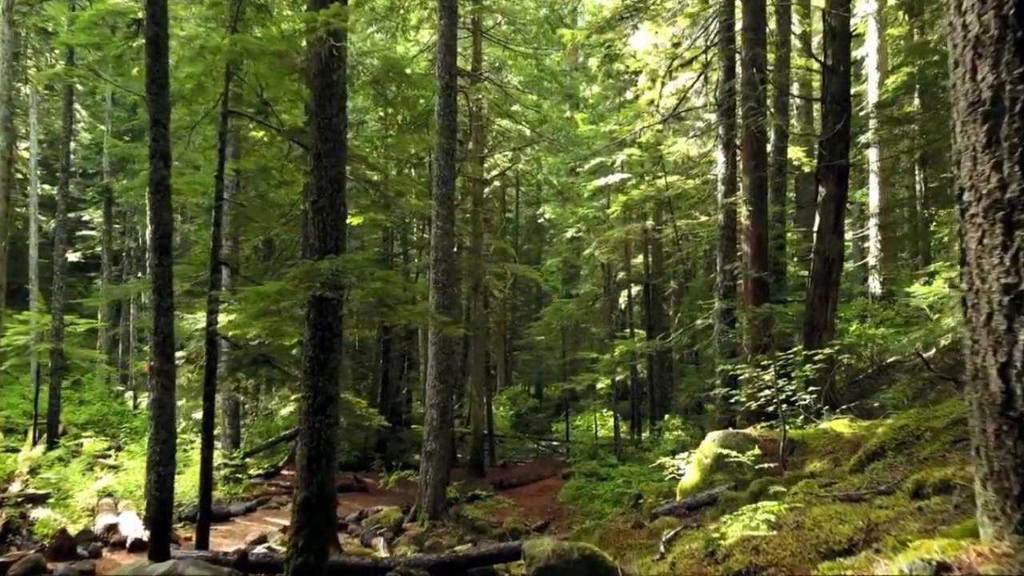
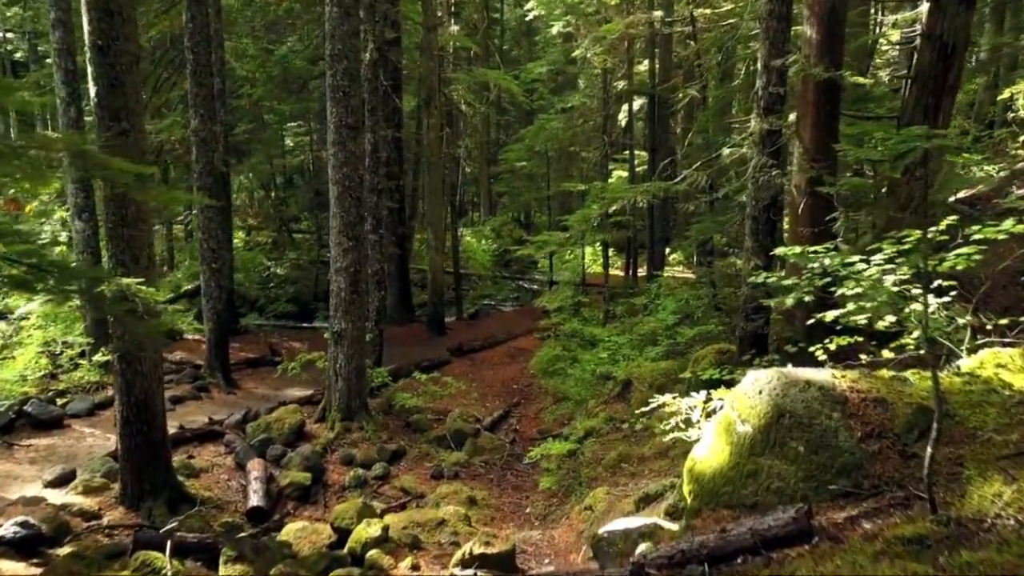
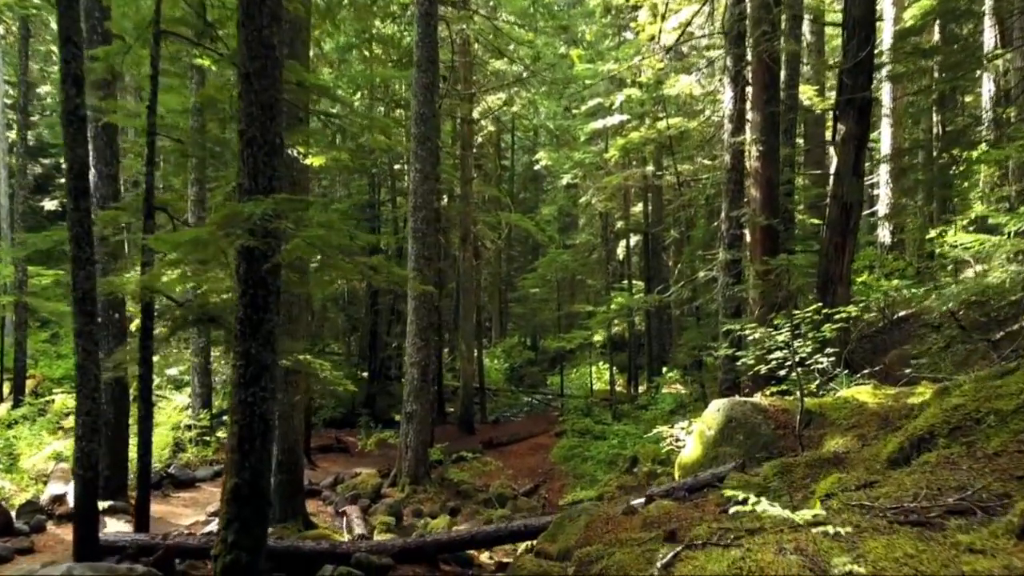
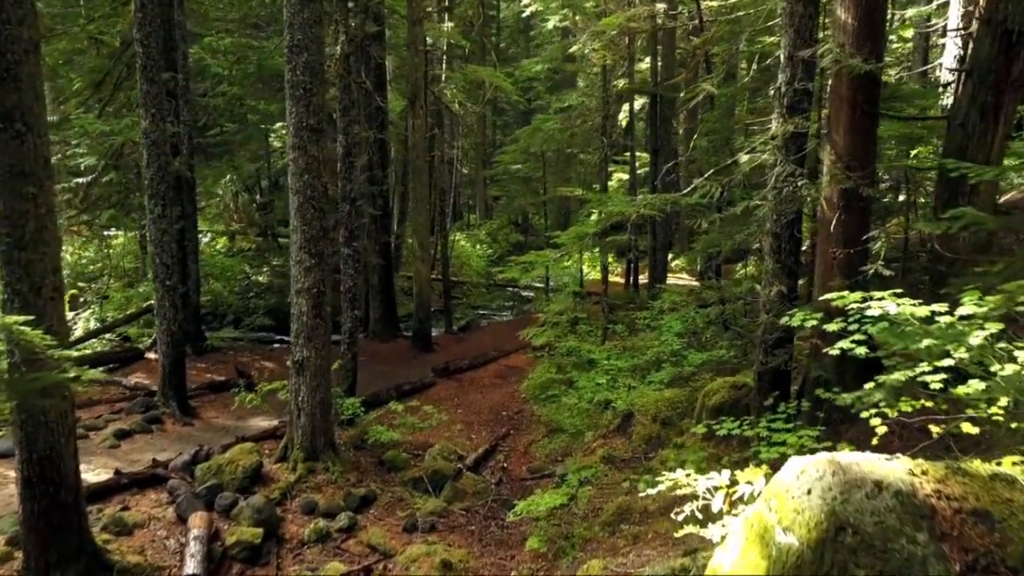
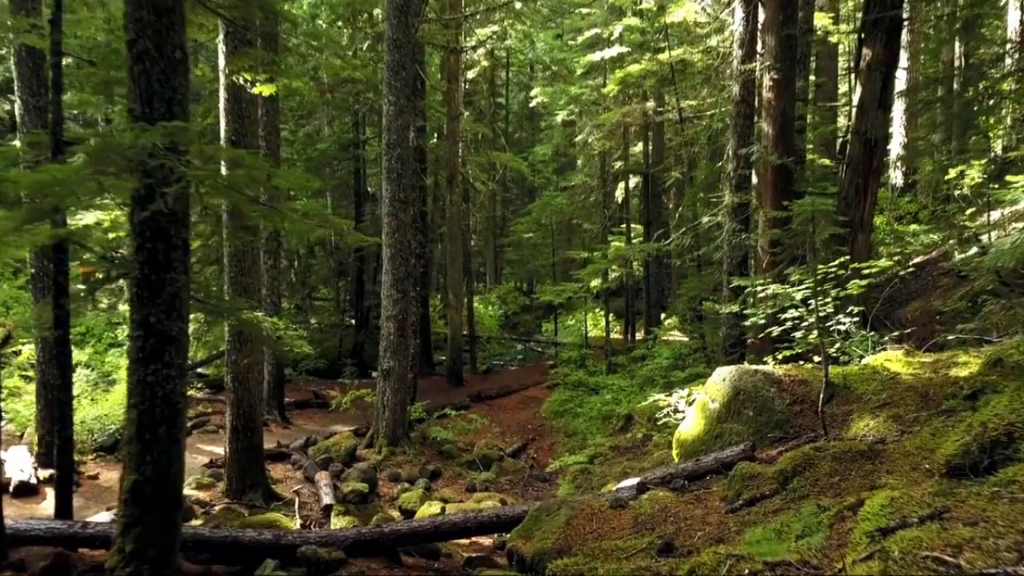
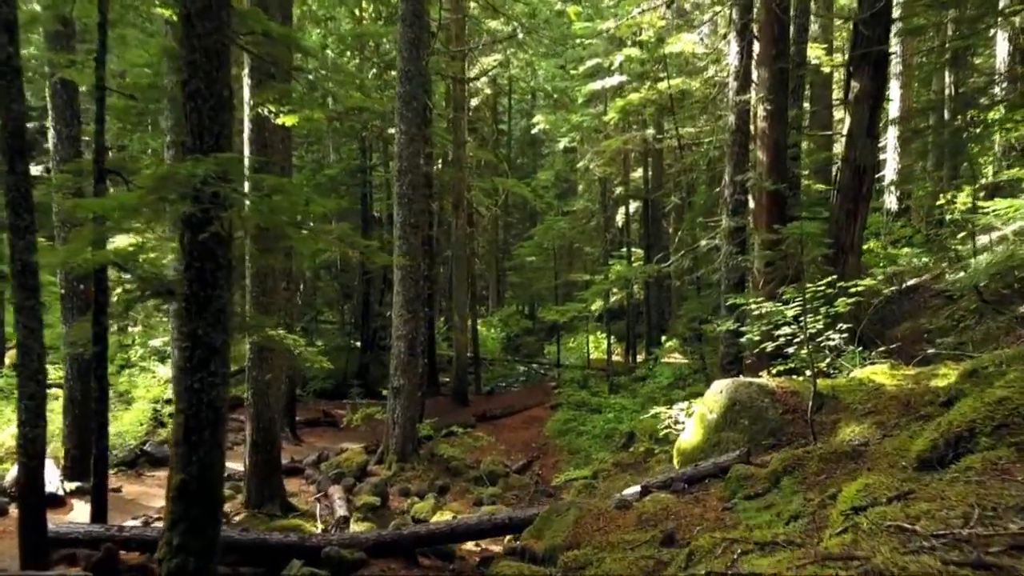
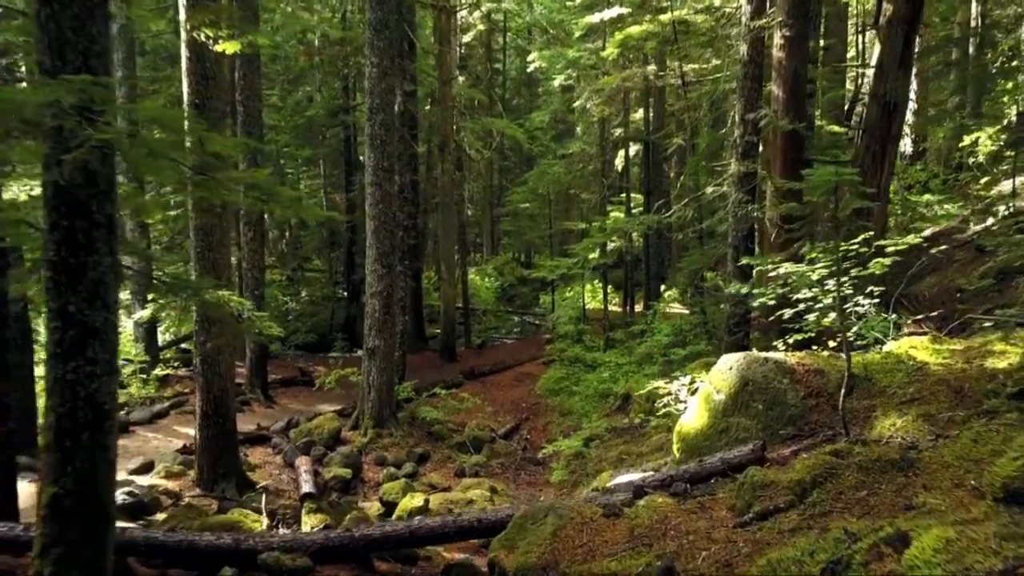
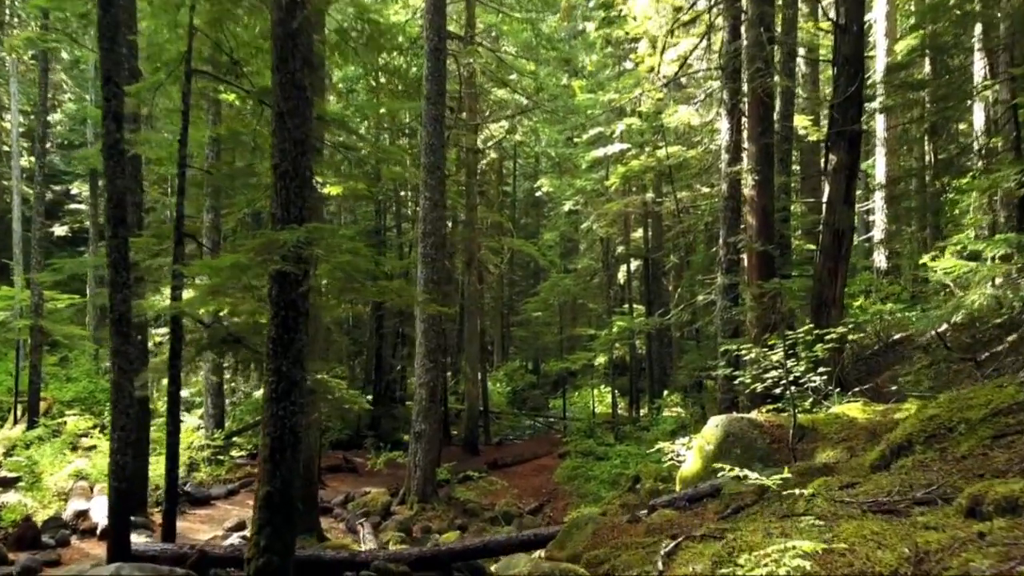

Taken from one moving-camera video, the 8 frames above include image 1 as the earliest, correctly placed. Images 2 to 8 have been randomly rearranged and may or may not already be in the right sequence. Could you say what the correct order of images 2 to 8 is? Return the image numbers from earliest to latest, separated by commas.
8, 3, 6, 5, 7, 2, 4
